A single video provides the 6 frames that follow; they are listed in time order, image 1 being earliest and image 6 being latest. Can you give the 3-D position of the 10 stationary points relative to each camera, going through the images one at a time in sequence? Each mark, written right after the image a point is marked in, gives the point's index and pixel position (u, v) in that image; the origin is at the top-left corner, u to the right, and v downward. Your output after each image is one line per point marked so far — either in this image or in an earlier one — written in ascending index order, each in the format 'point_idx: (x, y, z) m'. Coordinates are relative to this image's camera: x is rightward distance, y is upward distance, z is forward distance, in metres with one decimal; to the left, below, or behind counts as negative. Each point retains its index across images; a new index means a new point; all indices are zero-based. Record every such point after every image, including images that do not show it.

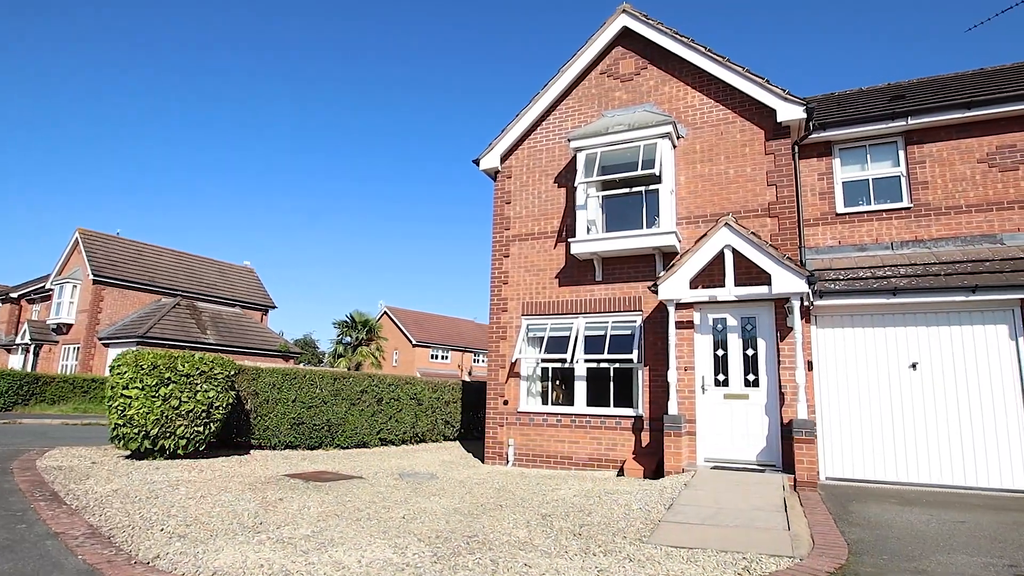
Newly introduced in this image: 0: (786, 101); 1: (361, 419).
0: (+5.1, +3.5, +10.9) m
1: (-3.6, -3.2, +14.1) m
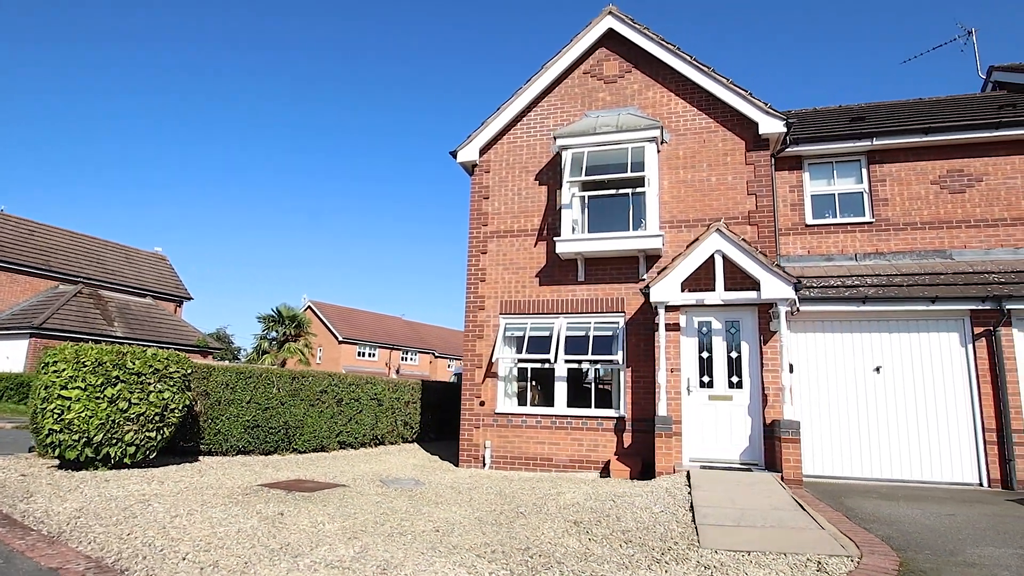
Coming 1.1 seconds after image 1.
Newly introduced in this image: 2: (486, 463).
0: (+5.0, +3.4, +11.4) m
1: (-4.3, -3.0, +13.2) m
2: (-0.5, -3.6, +12.0) m
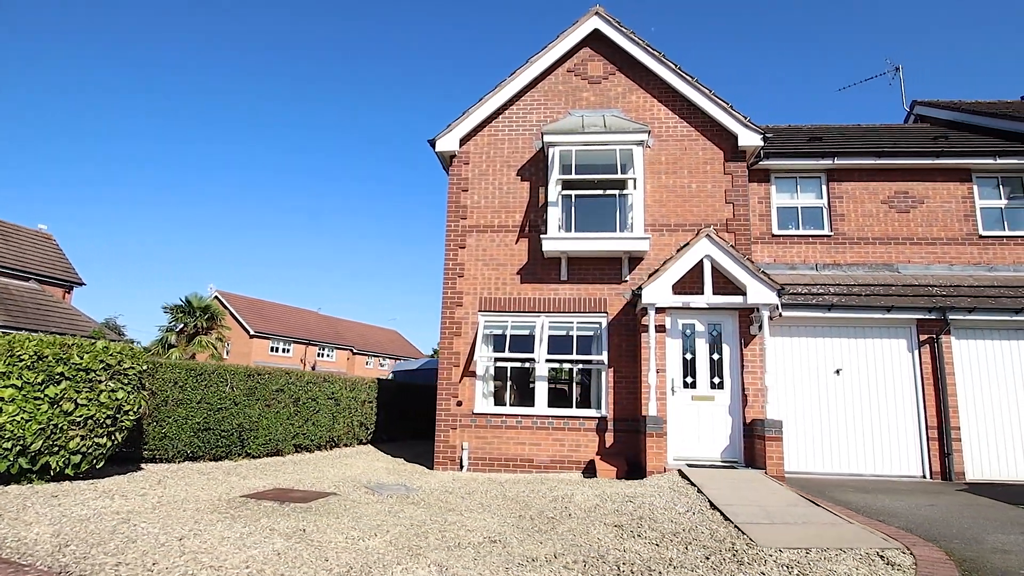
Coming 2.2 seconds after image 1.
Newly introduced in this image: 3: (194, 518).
0: (+4.8, +3.3, +12.0) m
1: (-4.9, -2.8, +12.1) m
2: (-1.0, -3.5, +11.6) m
3: (-3.6, -2.6, +6.7) m
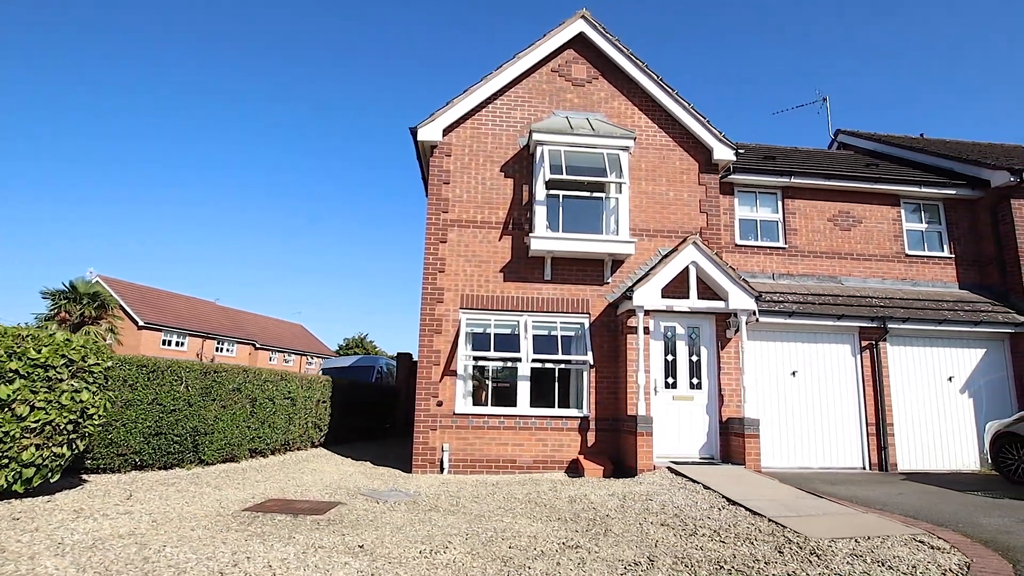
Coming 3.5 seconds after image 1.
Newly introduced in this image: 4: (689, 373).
0: (+4.5, +3.2, +12.6) m
1: (-5.3, -2.6, +11.0) m
2: (-1.3, -3.4, +11.2) m
3: (-2.9, -2.5, +5.9) m
4: (+3.5, -1.6, +11.5) m
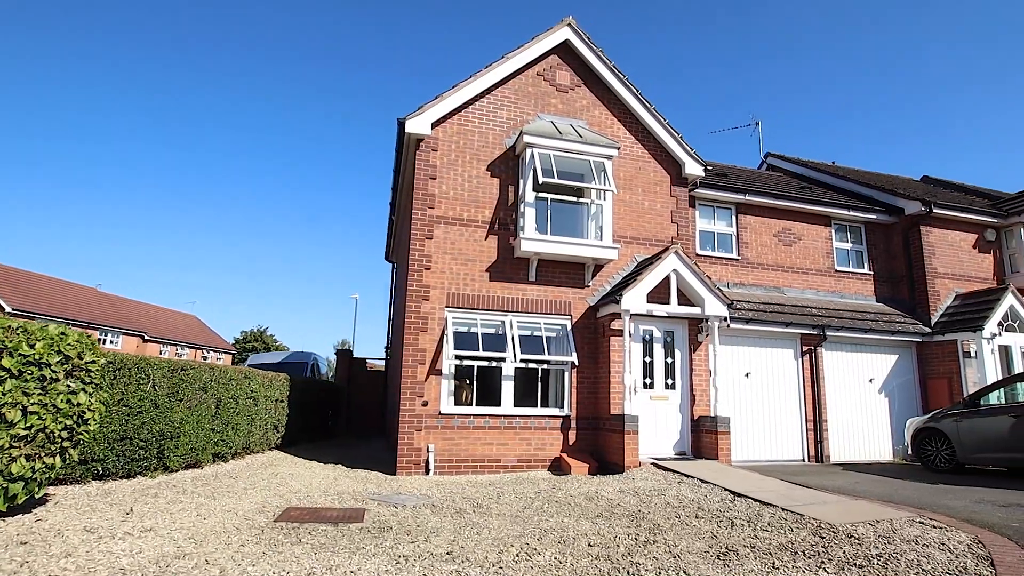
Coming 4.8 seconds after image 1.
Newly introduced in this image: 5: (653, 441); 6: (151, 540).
0: (+4.1, +3.0, +13.5) m
1: (-5.4, -2.4, +10.0) m
2: (-1.5, -3.4, +10.9) m
3: (-2.1, -2.4, +5.4) m
4: (+3.1, -1.8, +12.1) m
5: (+2.8, -3.1, +11.7) m
6: (-3.4, -2.3, +5.6) m
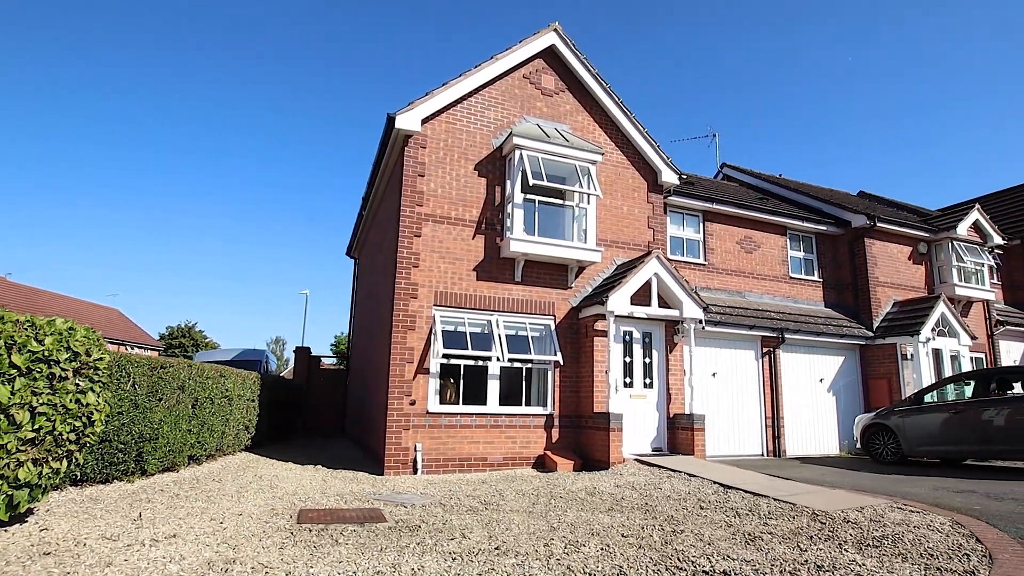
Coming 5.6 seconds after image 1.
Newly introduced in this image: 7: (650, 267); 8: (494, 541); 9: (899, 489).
0: (+3.7, +2.9, +14.0) m
1: (-5.4, -2.3, +9.5) m
2: (-1.7, -3.3, +10.8) m
3: (-1.7, -2.4, +5.3) m
4: (+2.8, -1.8, +12.6) m
5: (+2.5, -3.1, +12.1) m
6: (-3.0, -2.3, +5.3) m
7: (+2.8, +0.5, +12.3) m
8: (-0.2, -2.5, +5.9) m
9: (+6.0, -3.1, +9.1) m
